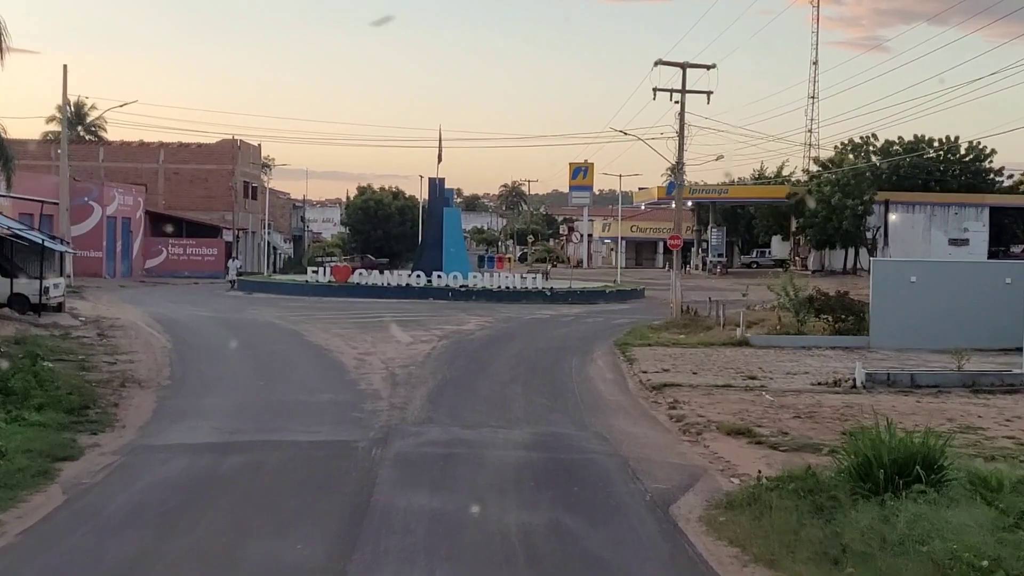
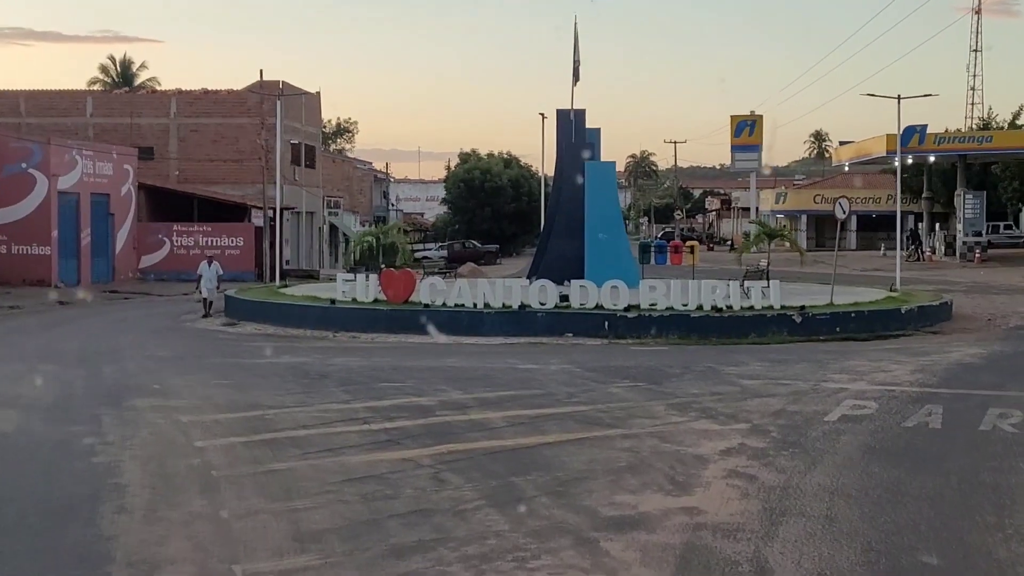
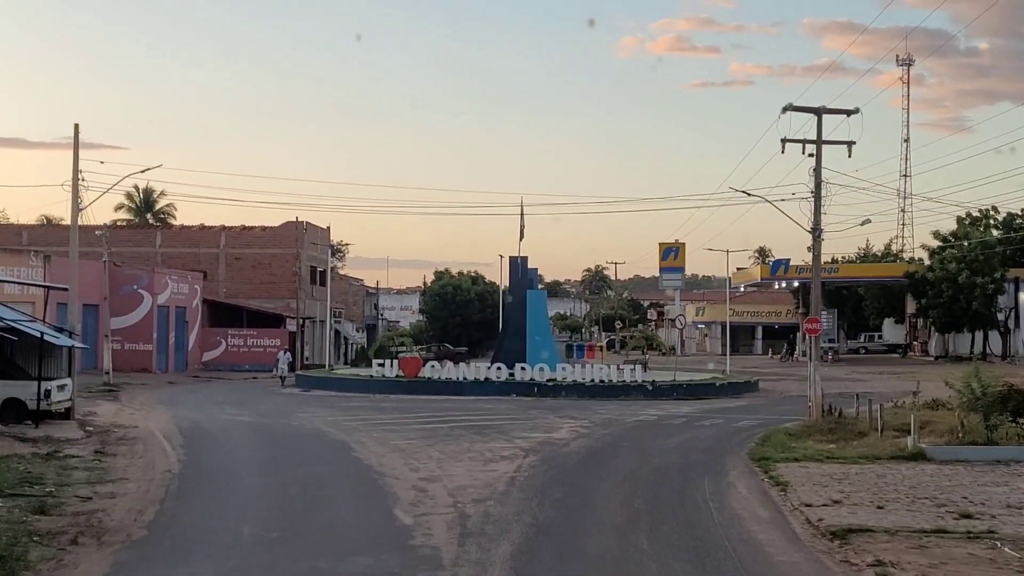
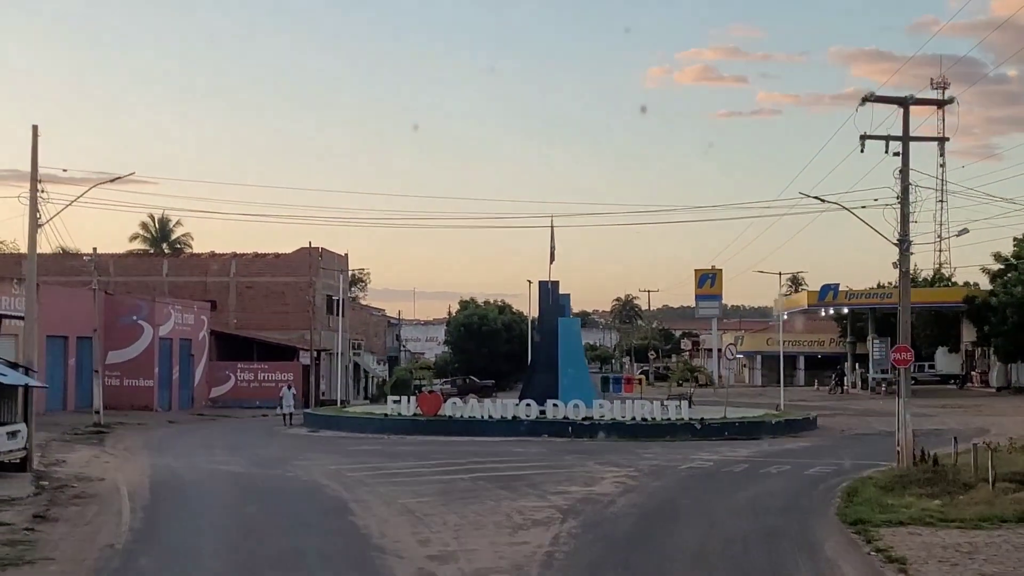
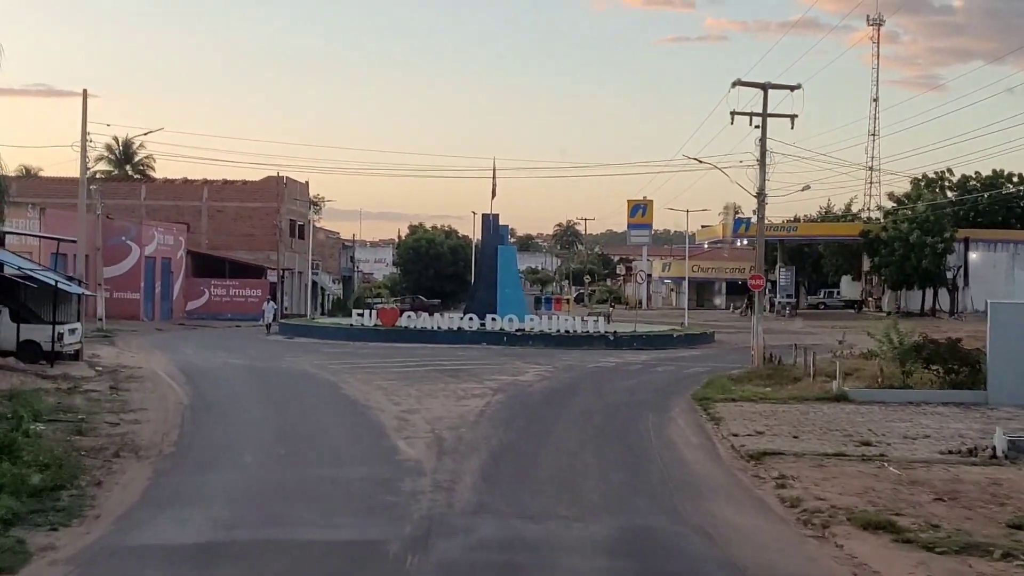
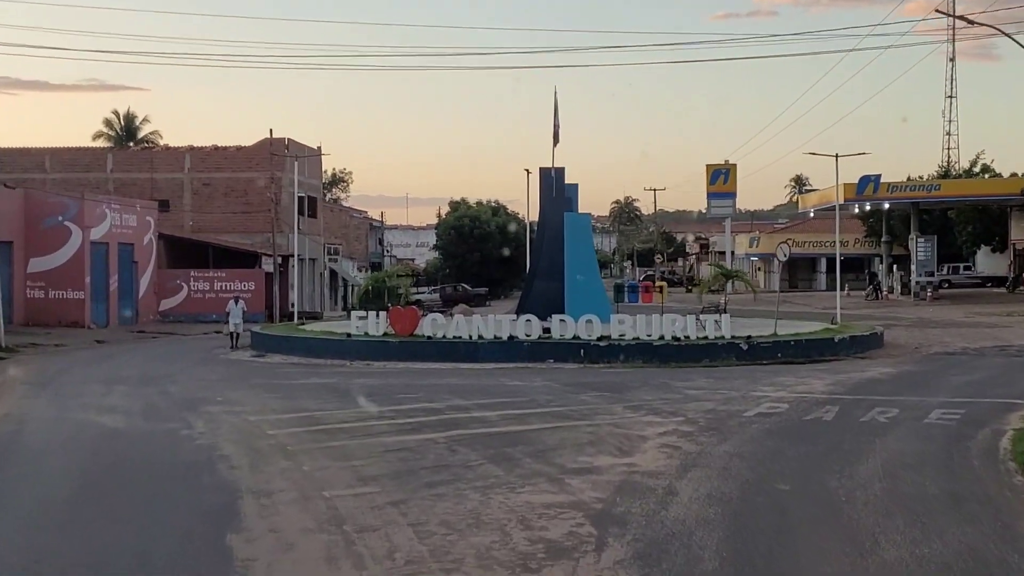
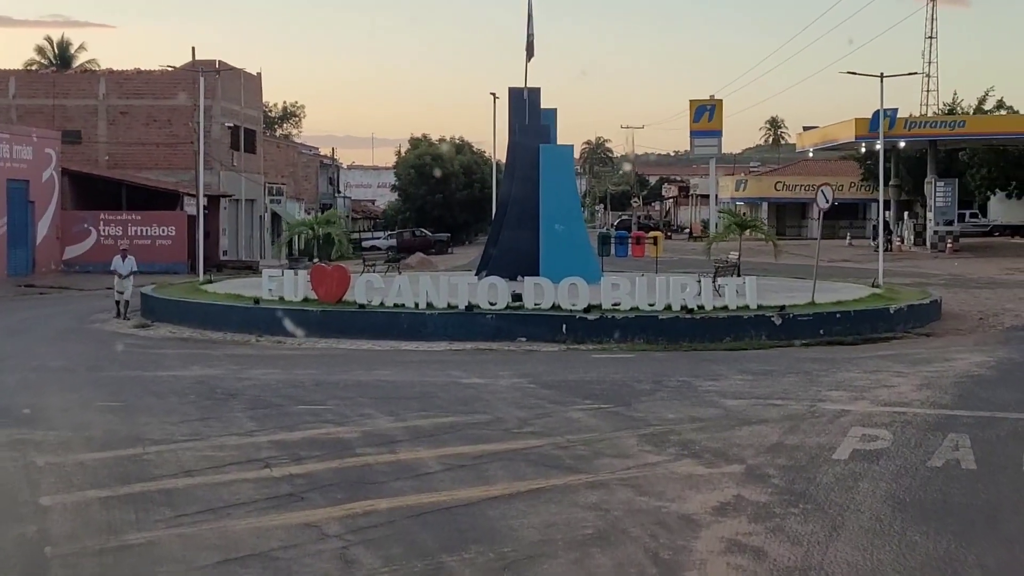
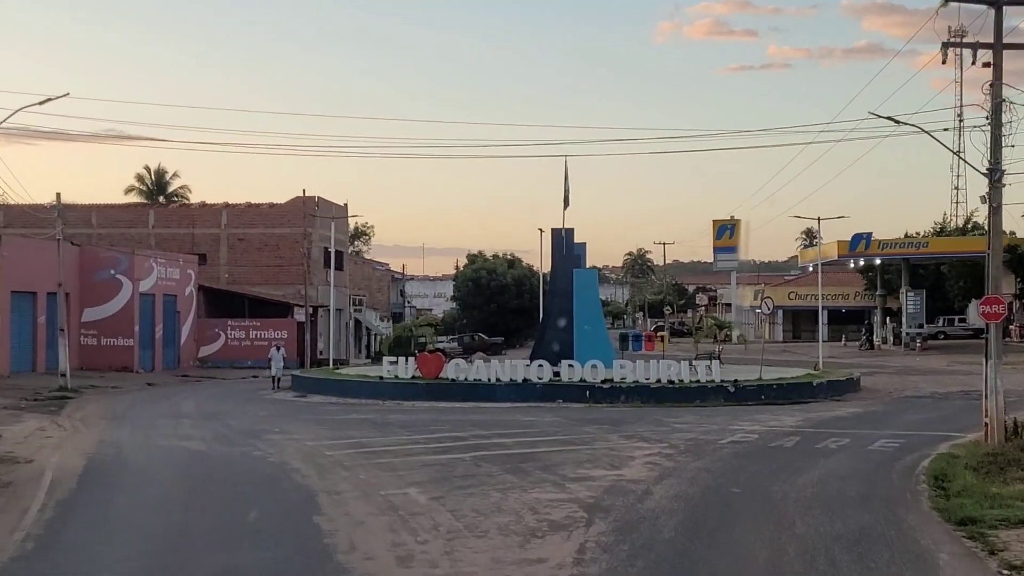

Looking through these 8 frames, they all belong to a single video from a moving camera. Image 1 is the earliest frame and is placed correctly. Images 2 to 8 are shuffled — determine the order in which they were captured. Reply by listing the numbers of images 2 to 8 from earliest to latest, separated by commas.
5, 3, 4, 8, 6, 2, 7
